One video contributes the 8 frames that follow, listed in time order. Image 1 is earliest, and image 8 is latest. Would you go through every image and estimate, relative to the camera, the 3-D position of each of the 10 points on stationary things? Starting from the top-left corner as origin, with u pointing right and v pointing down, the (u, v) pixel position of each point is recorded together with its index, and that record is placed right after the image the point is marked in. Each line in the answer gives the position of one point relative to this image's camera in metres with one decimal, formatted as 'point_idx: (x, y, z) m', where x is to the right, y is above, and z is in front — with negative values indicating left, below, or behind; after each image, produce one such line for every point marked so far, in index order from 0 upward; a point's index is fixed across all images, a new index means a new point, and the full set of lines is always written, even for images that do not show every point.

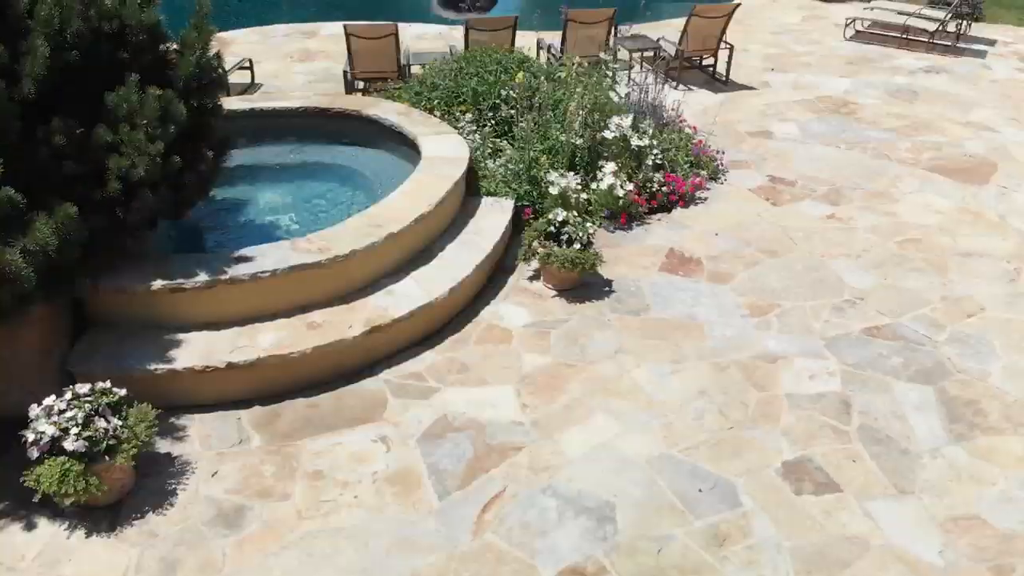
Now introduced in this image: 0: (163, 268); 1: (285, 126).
0: (-1.8, +0.1, +4.5) m
1: (-1.8, +1.3, +7.0) m
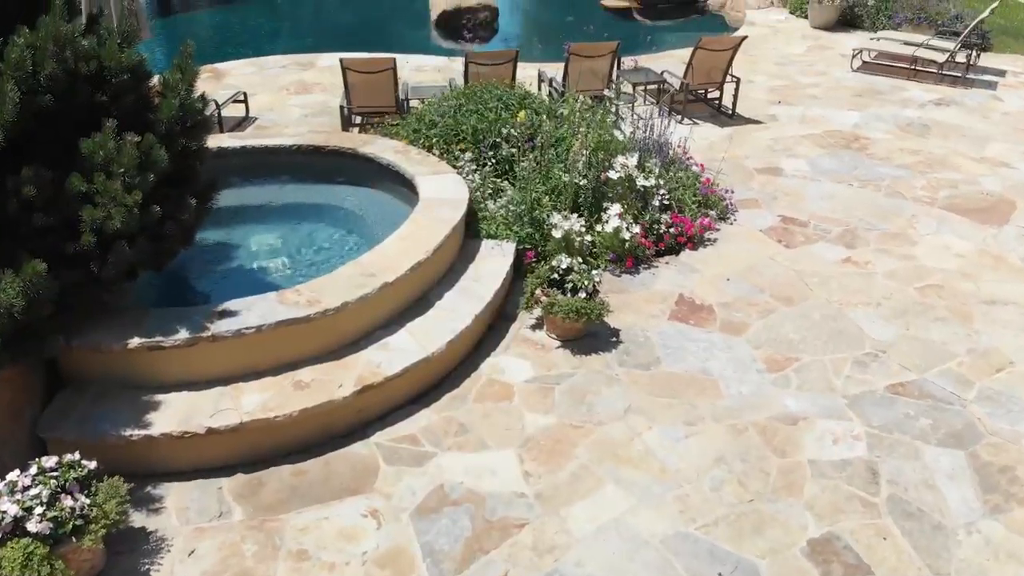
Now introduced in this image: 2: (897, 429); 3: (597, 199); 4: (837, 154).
0: (-1.8, -0.2, +4.2) m
1: (-1.8, +0.9, +6.7) m
2: (+1.9, -0.7, +4.3) m
3: (+0.6, +0.6, +6.1) m
4: (+3.0, +1.2, +8.0) m
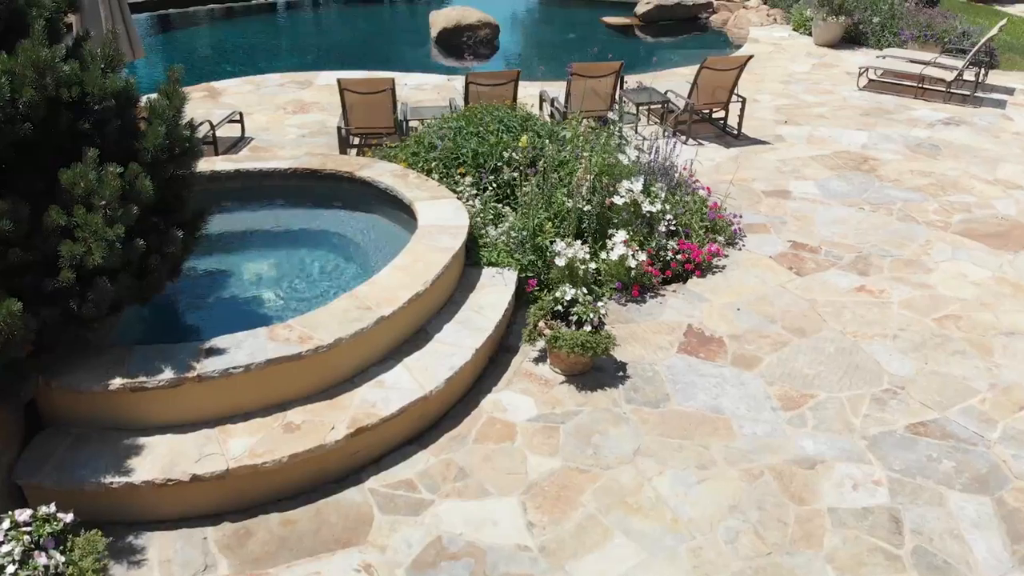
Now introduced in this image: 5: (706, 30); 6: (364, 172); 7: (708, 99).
0: (-1.8, -0.3, +4.0) m
1: (-1.8, +0.7, +6.5) m
2: (+1.9, -0.9, +4.1) m
3: (+0.6, +0.4, +5.9) m
4: (+3.0, +1.0, +7.8) m
5: (+3.6, +4.8, +16.5) m
6: (-1.1, +0.8, +6.3) m
7: (+1.9, +1.9, +8.7) m
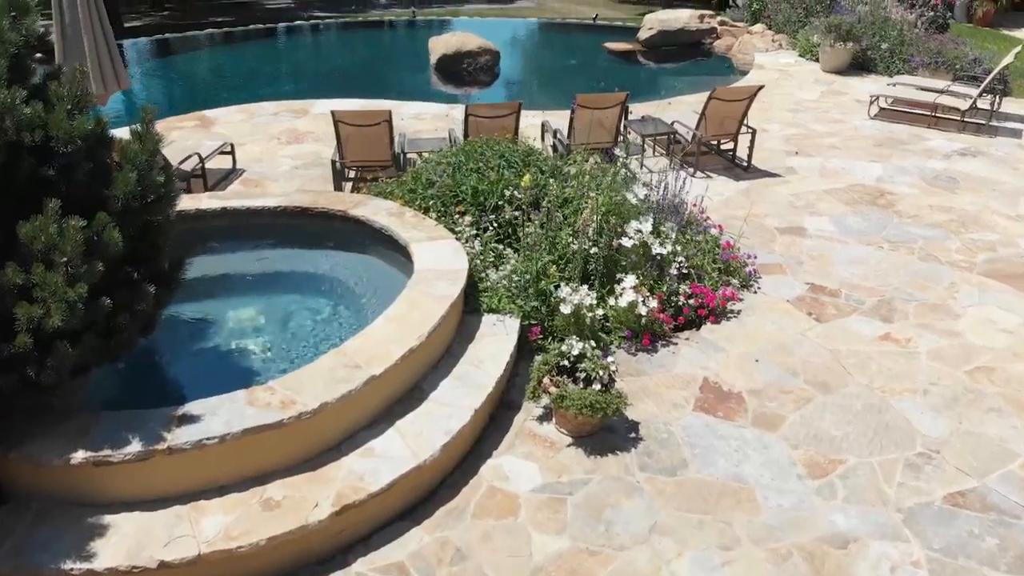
0: (-1.7, -0.6, +3.6) m
1: (-1.8, +0.4, +6.2) m
2: (+1.9, -1.1, +3.7) m
3: (+0.6, +0.1, +5.5) m
4: (+3.0, +0.7, +7.5) m
5: (+3.7, +4.3, +16.3) m
6: (-1.1, +0.5, +6.0) m
7: (+1.9, +1.5, +8.3) m
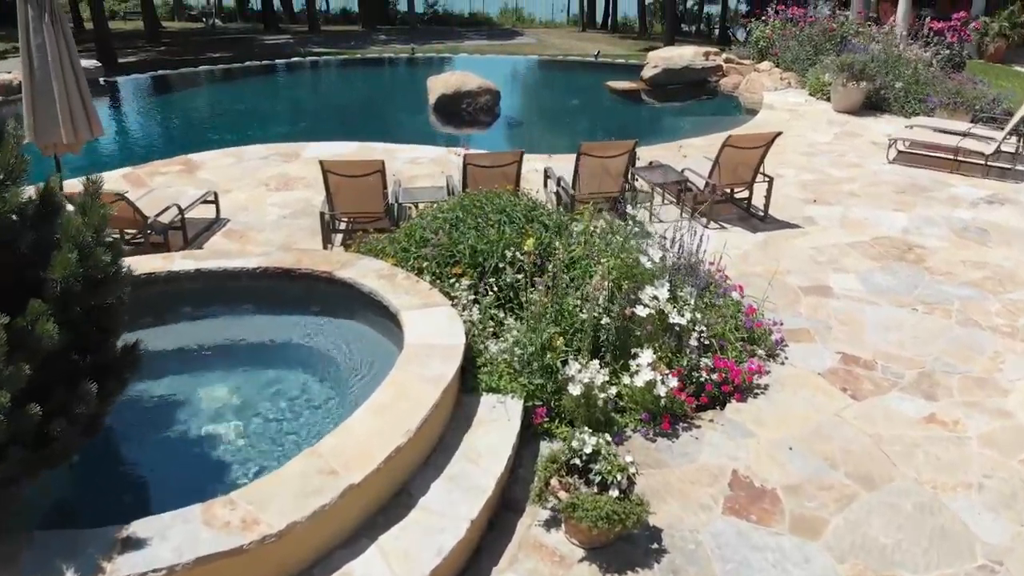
0: (-1.7, -0.9, +3.0) m
1: (-1.8, 0.0, +5.7) m
2: (+1.9, -1.5, +3.1) m
3: (+0.6, -0.3, +5.0) m
4: (+3.0, +0.2, +7.0) m
5: (+3.7, +3.5, +15.9) m
6: (-1.0, +0.1, +5.5) m
7: (+2.0, +1.0, +7.8) m
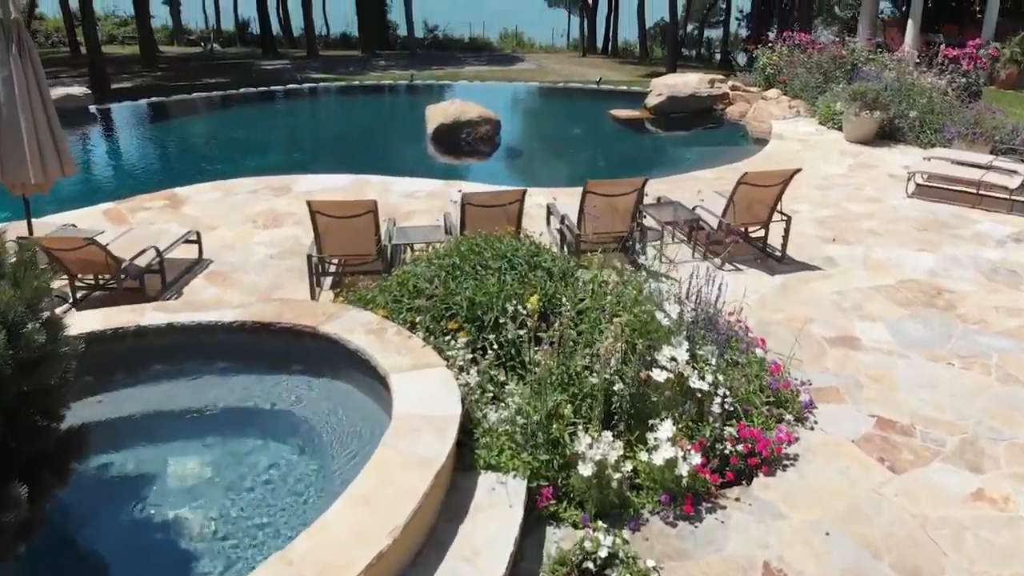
0: (-1.7, -1.2, +2.5) m
1: (-1.7, -0.3, +5.2) m
2: (+1.9, -1.7, +2.6) m
3: (+0.6, -0.6, +4.5) m
4: (+3.0, -0.2, +6.5) m
5: (+3.7, +2.9, +15.4) m
6: (-1.0, -0.2, +5.0) m
7: (+2.0, +0.6, +7.4) m
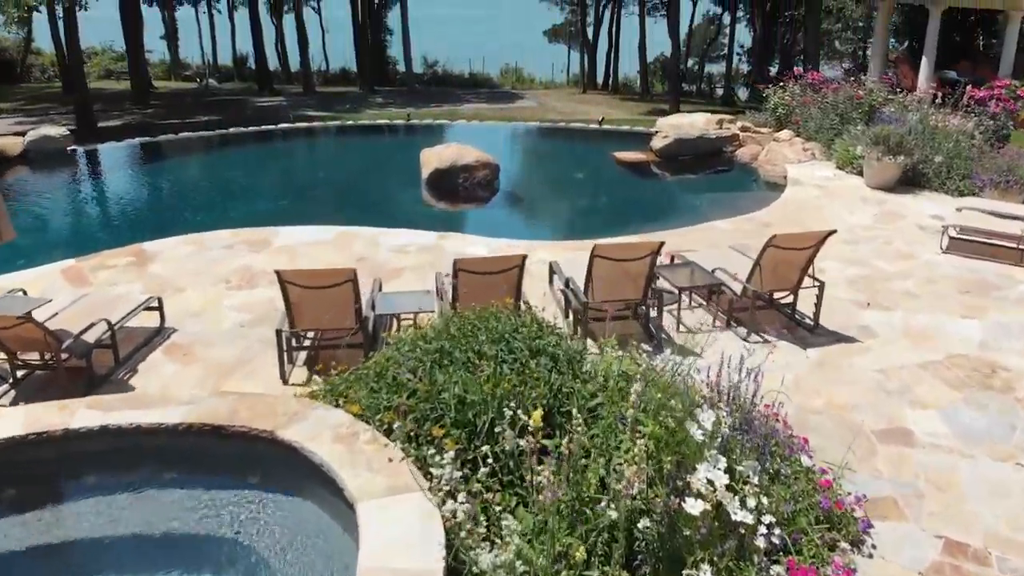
0: (-1.7, -1.6, +1.7) m
1: (-1.7, -0.8, +4.3) m
2: (+1.9, -2.1, +1.7) m
3: (+0.6, -1.1, +3.7) m
4: (+3.0, -0.7, +5.7) m
5: (+3.7, +2.1, +14.7) m
6: (-1.0, -0.7, +4.2) m
7: (+2.0, 0.0, +6.6) m
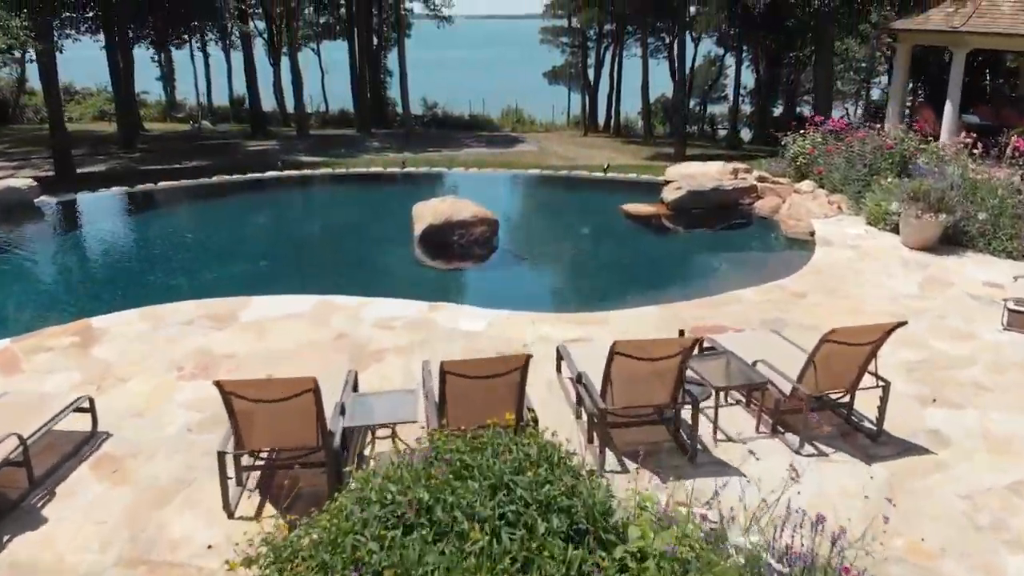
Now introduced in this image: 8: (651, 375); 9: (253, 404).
0: (-1.7, -2.0, +0.5) m
1: (-1.7, -1.3, +3.2) m
2: (+1.9, -2.5, +0.5) m
3: (+0.6, -1.6, +2.5) m
4: (+3.0, -1.3, +4.5) m
5: (+3.7, +1.1, +13.7) m
6: (-1.0, -1.2, +3.0) m
7: (+2.0, -0.6, +5.5) m
8: (+0.8, -0.5, +5.2) m
9: (-1.3, -0.6, +4.6) m
